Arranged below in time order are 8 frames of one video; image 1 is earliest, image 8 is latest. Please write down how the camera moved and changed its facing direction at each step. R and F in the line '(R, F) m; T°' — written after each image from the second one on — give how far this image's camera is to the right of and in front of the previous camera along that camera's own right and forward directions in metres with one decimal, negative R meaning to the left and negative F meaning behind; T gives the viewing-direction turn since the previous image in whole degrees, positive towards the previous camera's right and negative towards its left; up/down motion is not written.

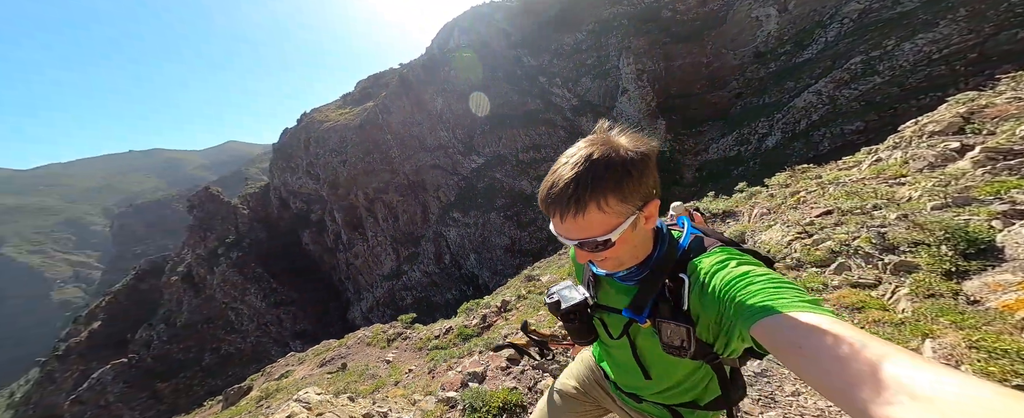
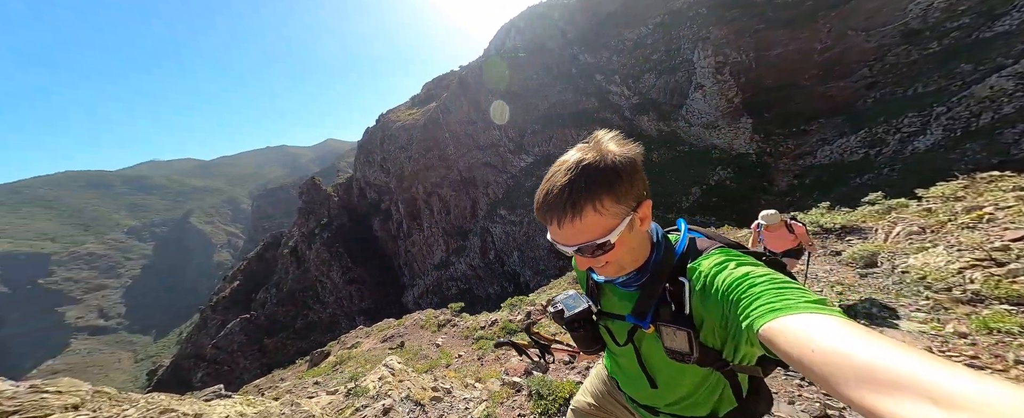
(-1.0, -0.7) m; -9°
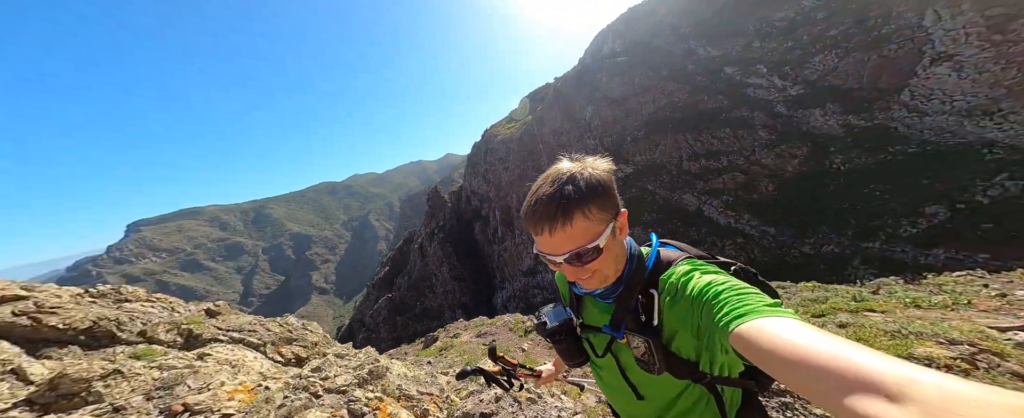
(-0.8, -1.5) m; -16°
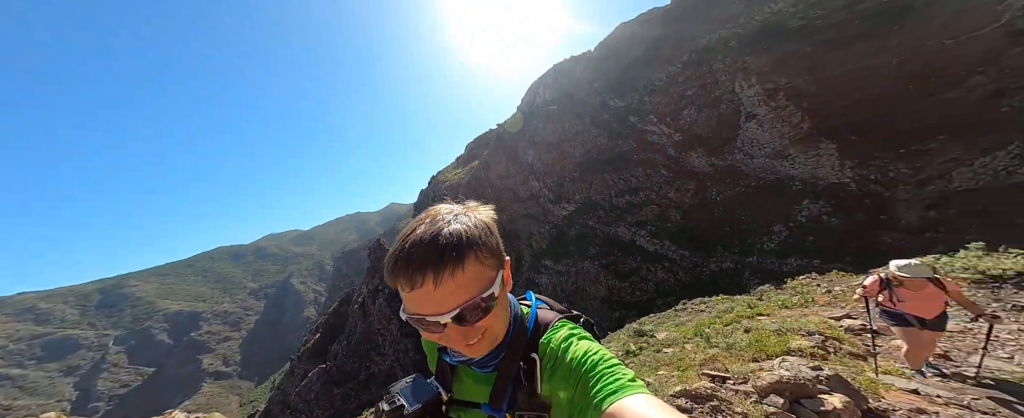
(+0.9, -0.9) m; +9°
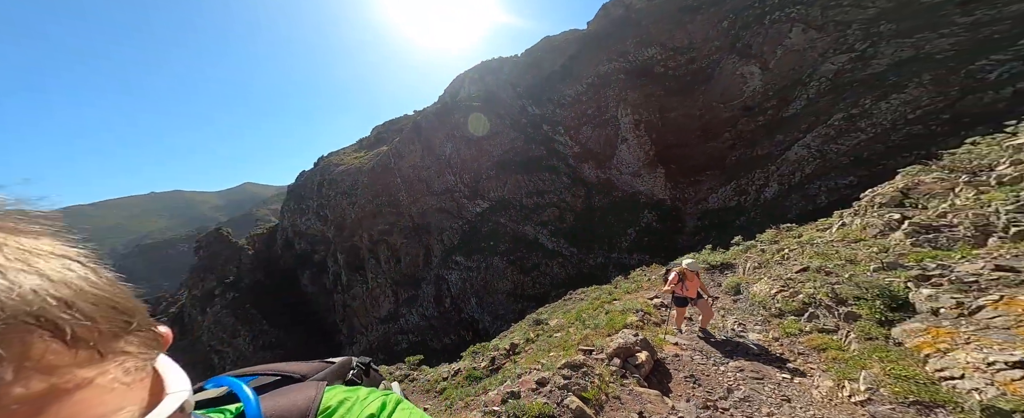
(+1.5, -0.7) m; +16°
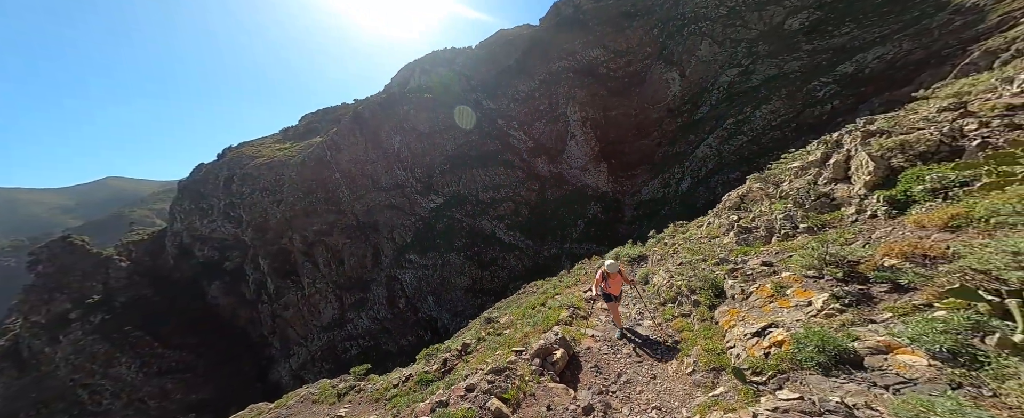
(+0.5, -0.2) m; +10°
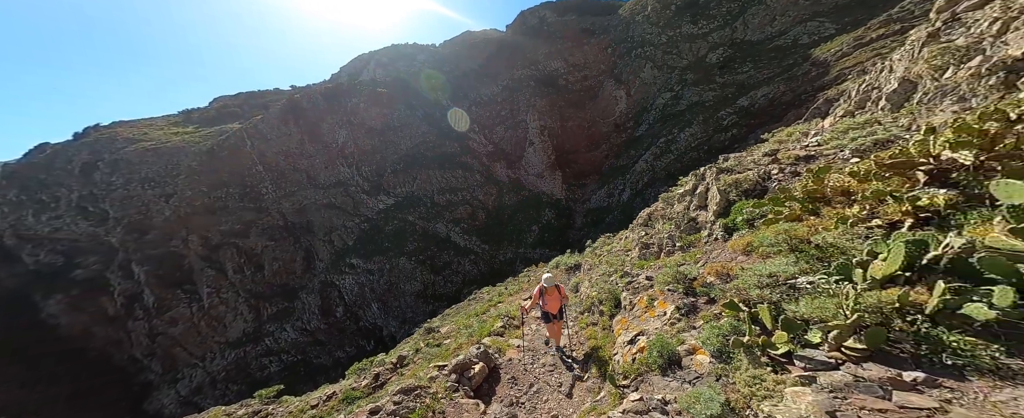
(+0.5, +0.1) m; +10°
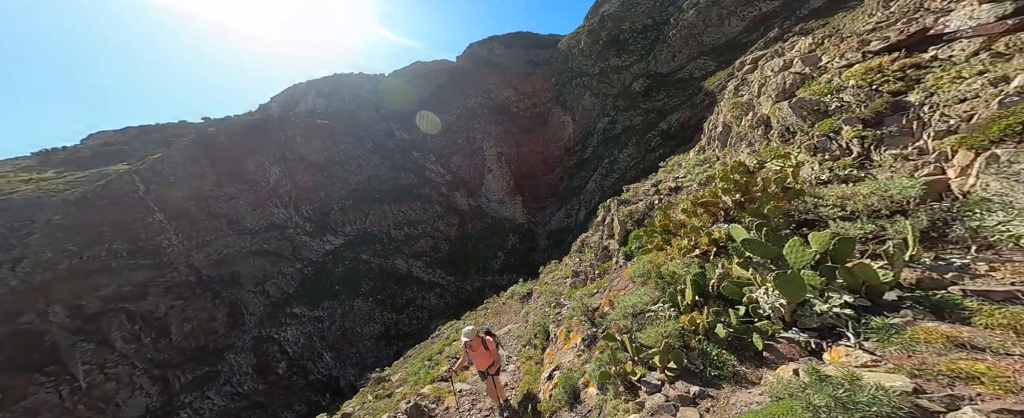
(+0.3, -0.1) m; +9°
